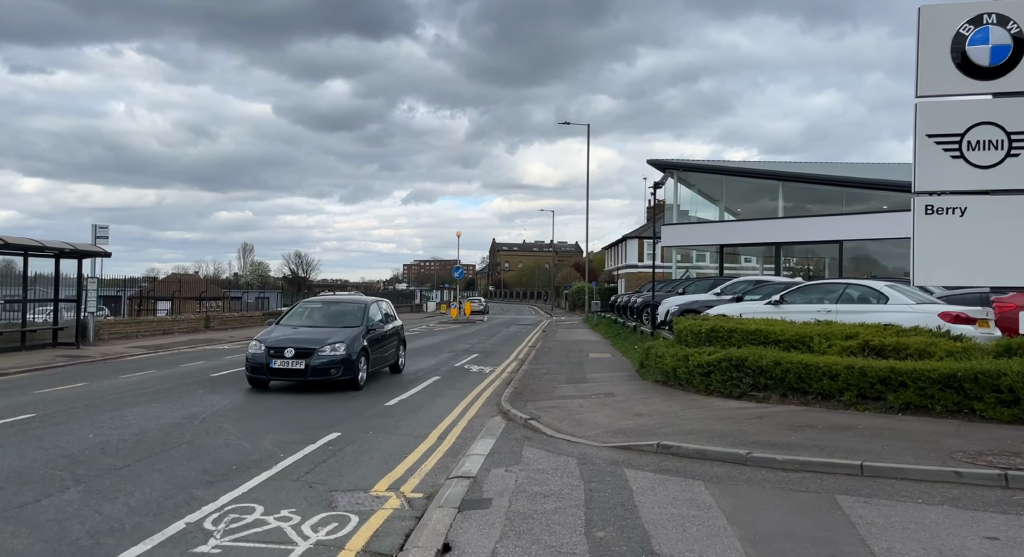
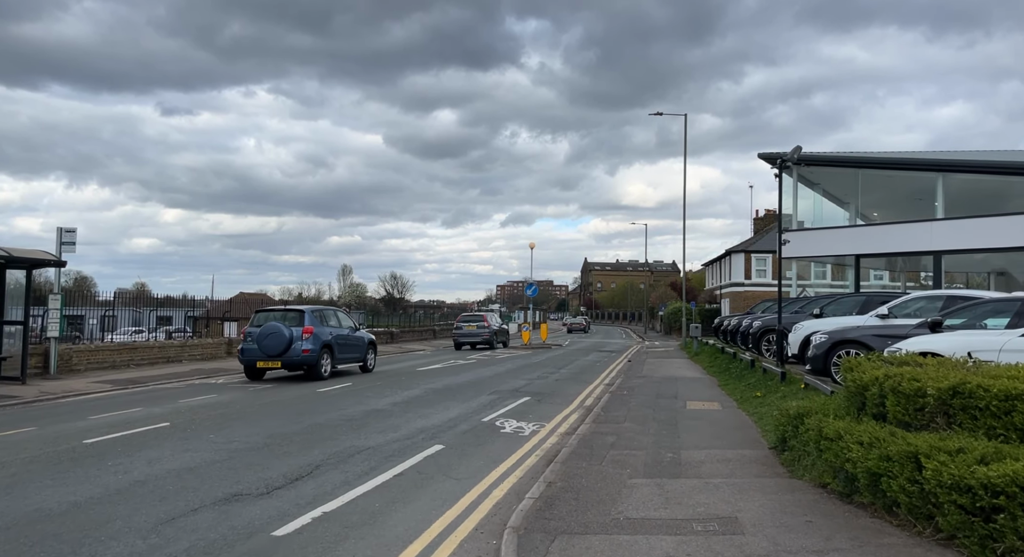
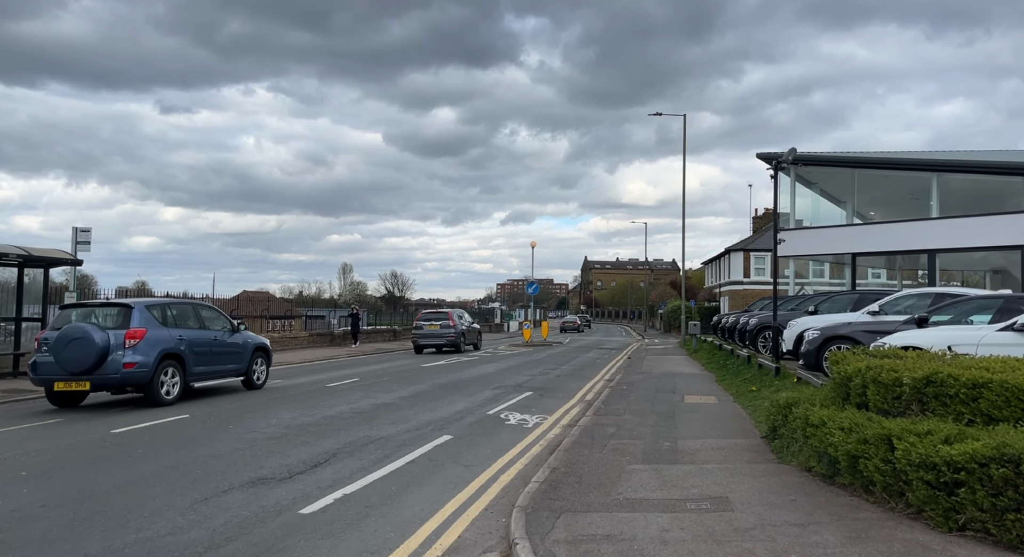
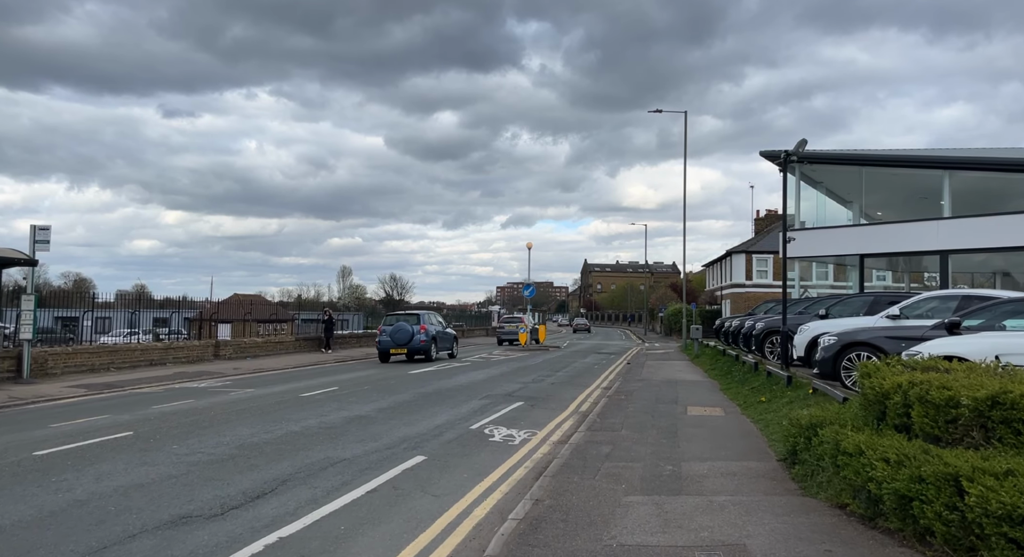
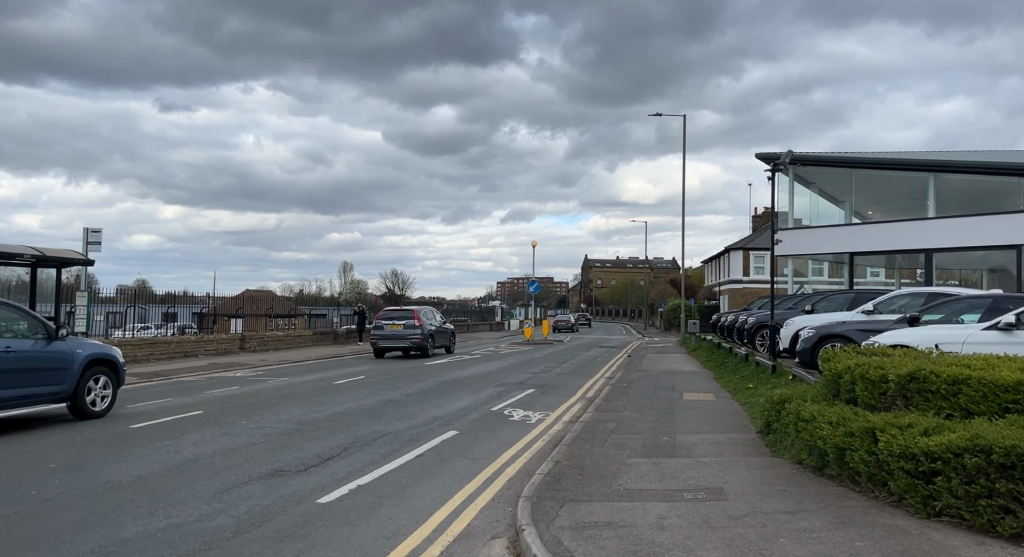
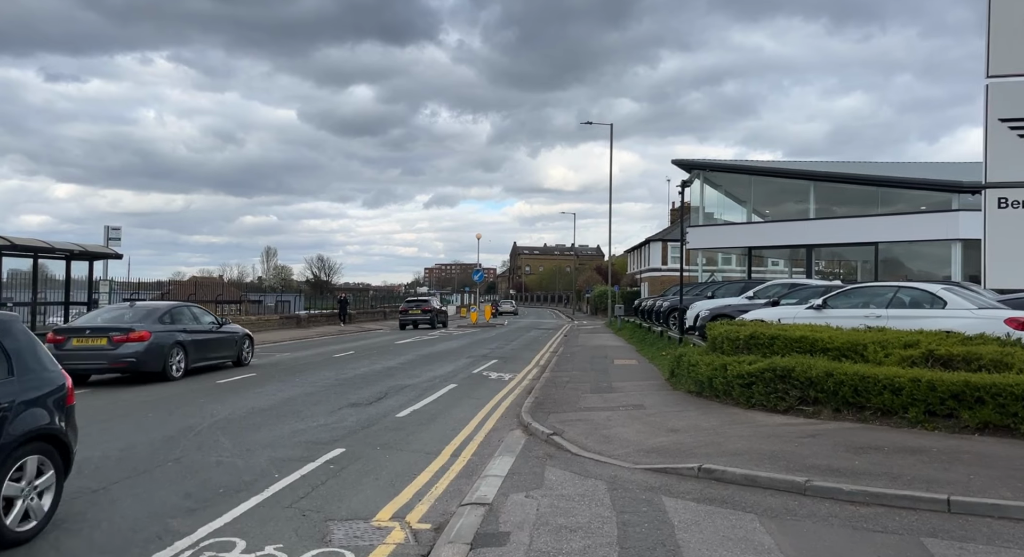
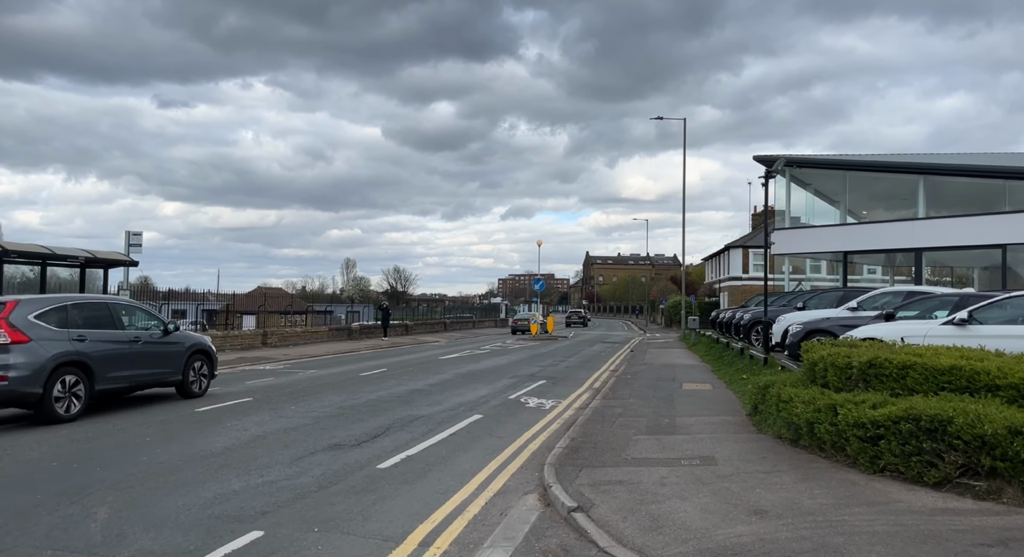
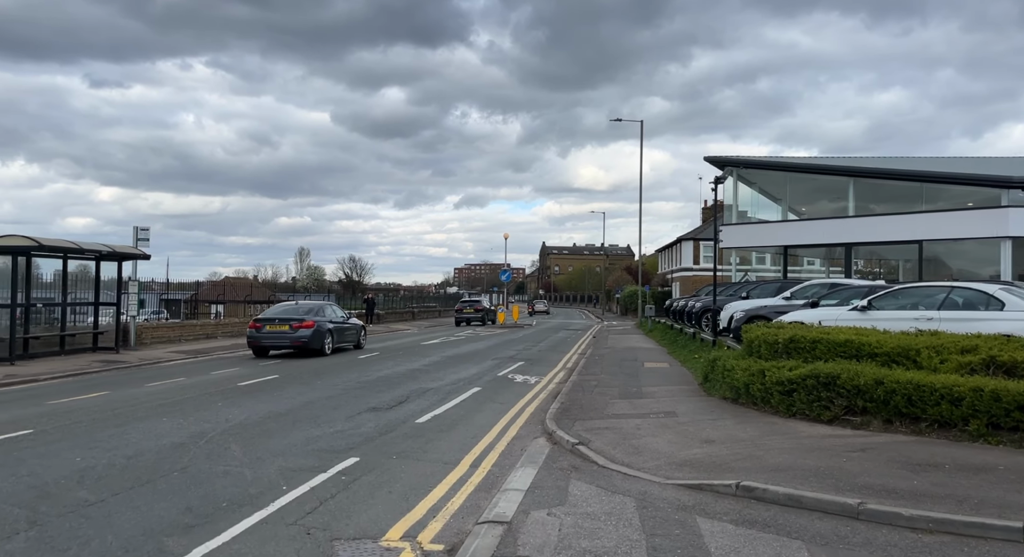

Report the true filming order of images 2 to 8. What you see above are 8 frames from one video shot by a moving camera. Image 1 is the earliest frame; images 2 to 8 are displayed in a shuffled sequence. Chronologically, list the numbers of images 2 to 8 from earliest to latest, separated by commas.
6, 8, 7, 5, 3, 2, 4
